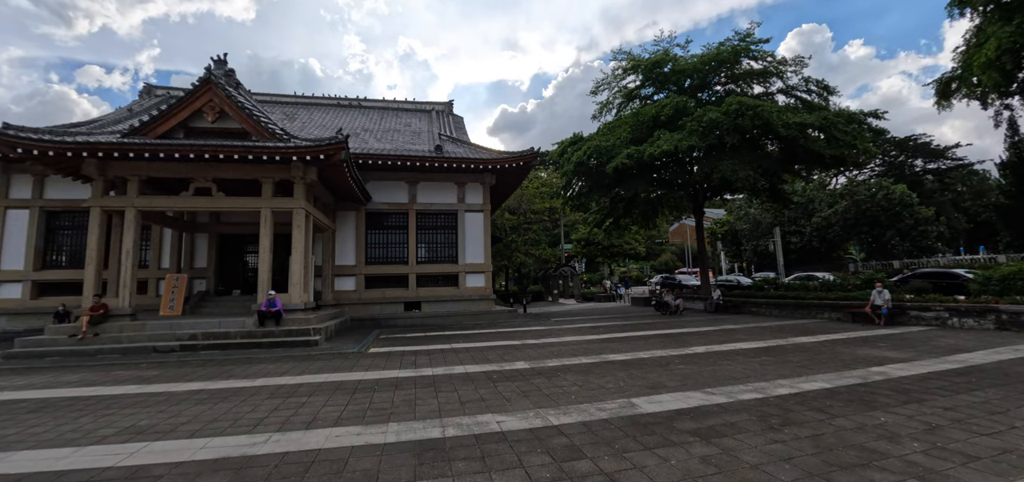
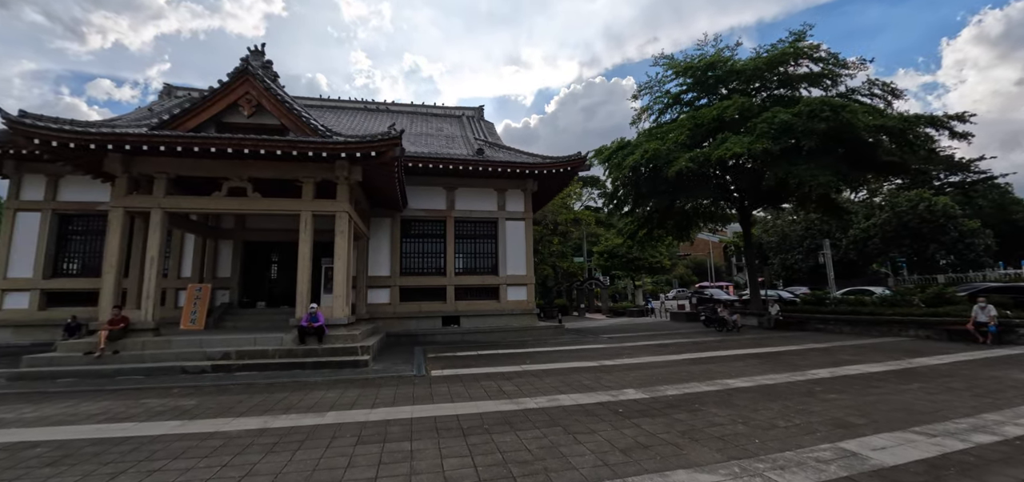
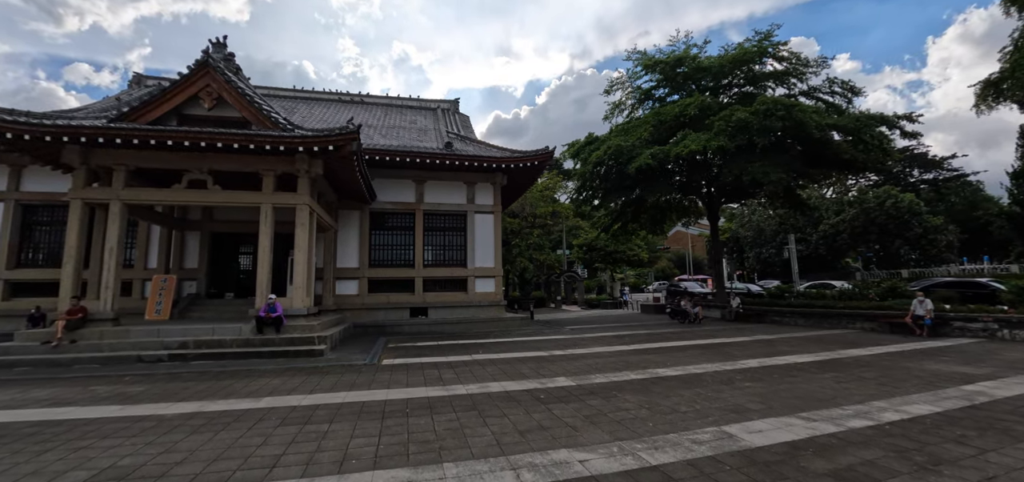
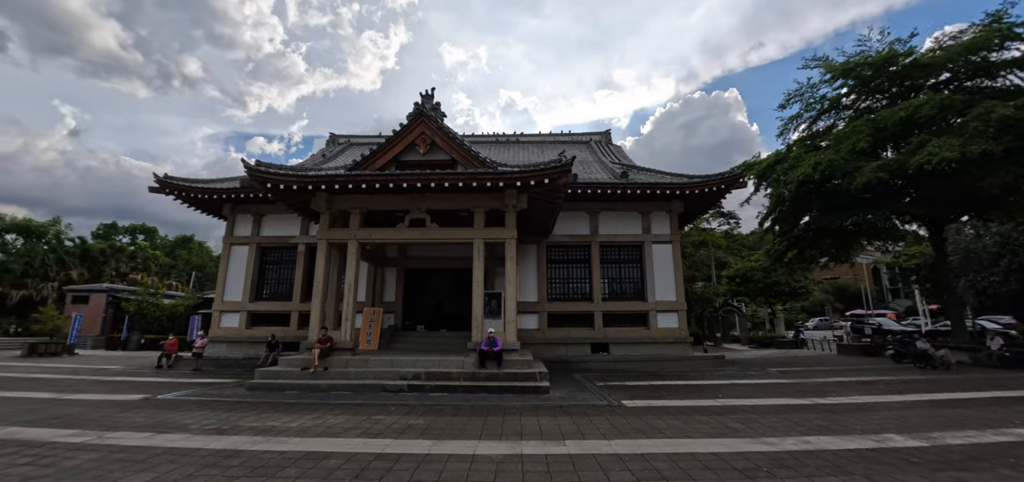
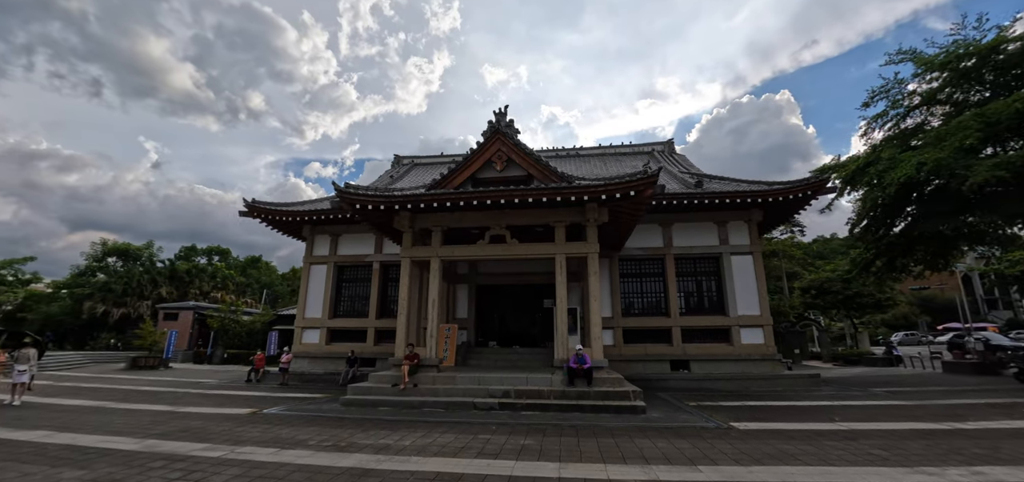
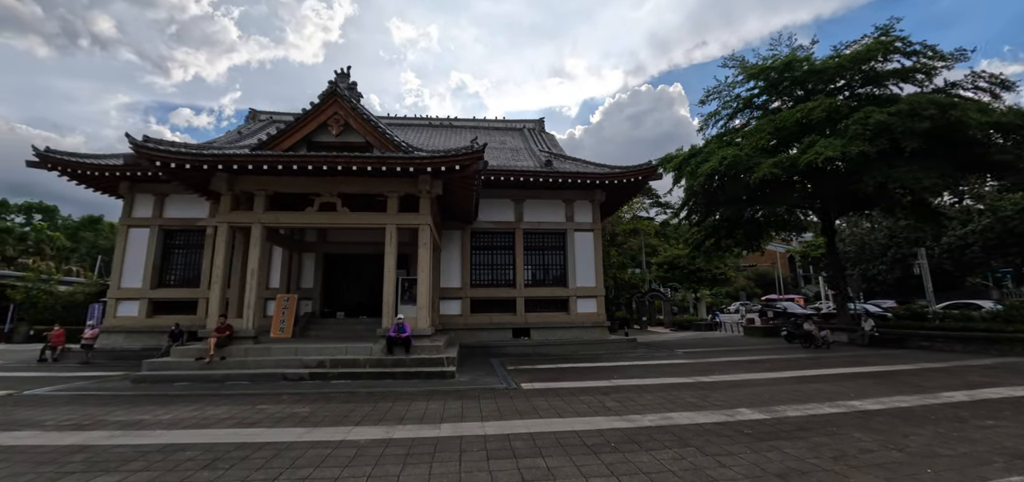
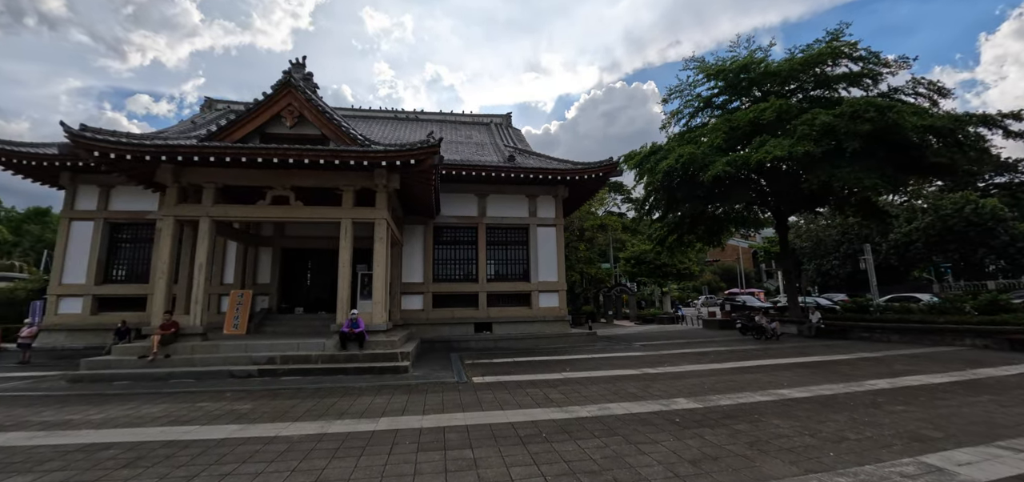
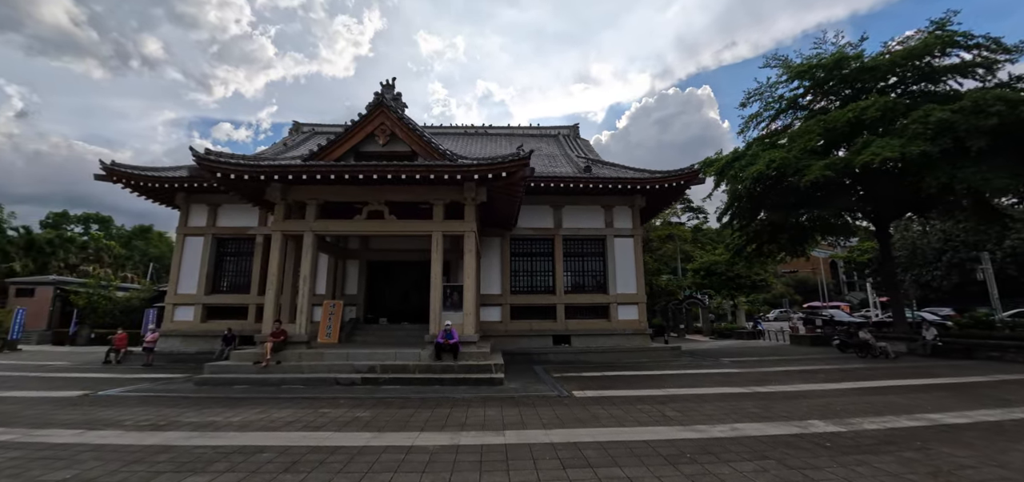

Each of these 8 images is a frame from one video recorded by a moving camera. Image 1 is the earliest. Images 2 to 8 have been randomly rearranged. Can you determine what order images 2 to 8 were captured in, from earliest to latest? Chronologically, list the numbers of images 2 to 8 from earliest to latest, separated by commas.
3, 2, 7, 6, 8, 4, 5
